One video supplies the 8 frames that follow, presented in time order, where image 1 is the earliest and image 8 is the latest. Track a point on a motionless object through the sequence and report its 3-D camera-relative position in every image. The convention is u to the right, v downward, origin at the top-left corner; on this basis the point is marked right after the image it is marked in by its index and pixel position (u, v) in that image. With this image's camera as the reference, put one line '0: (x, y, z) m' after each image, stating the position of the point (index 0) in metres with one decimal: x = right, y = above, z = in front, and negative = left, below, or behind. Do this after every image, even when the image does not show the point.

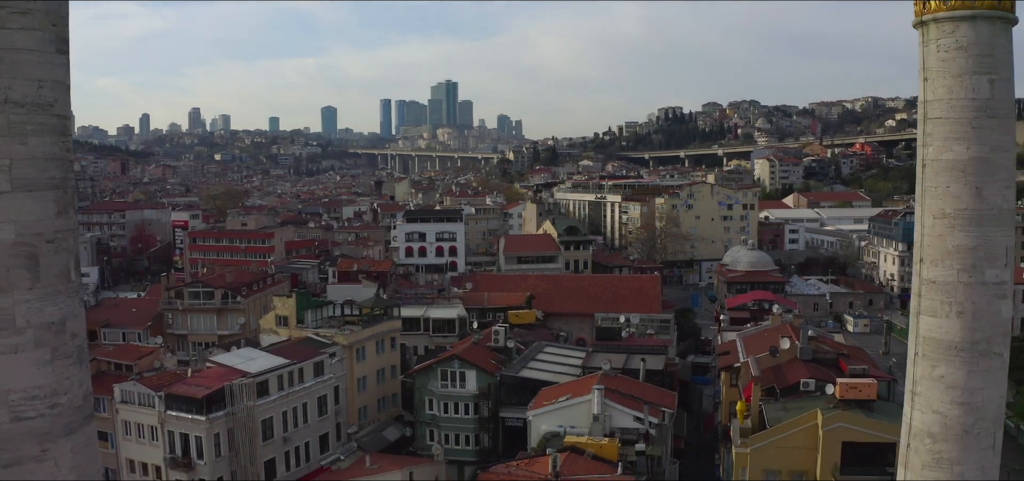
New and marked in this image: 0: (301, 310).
0: (-4.3, -1.4, +15.3) m
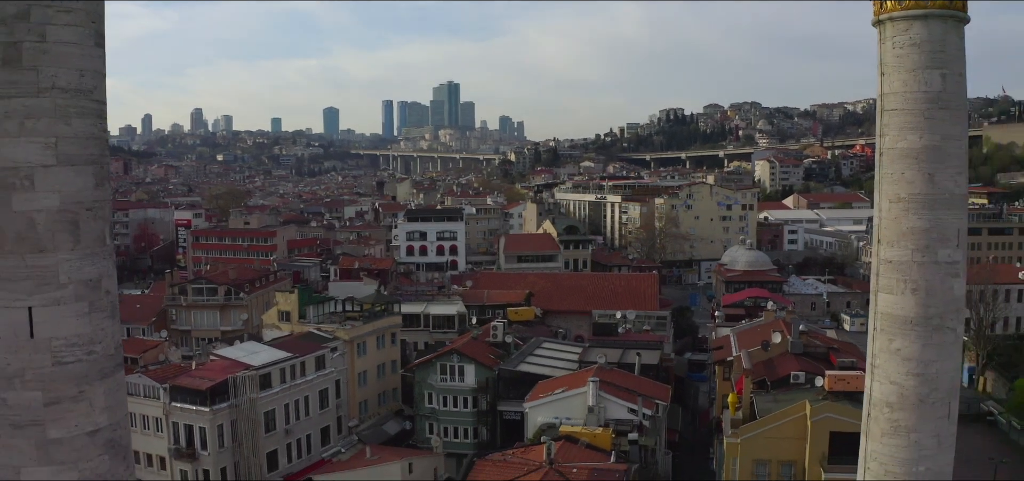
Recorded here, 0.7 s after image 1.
0: (-4.3, -1.4, +15.6) m
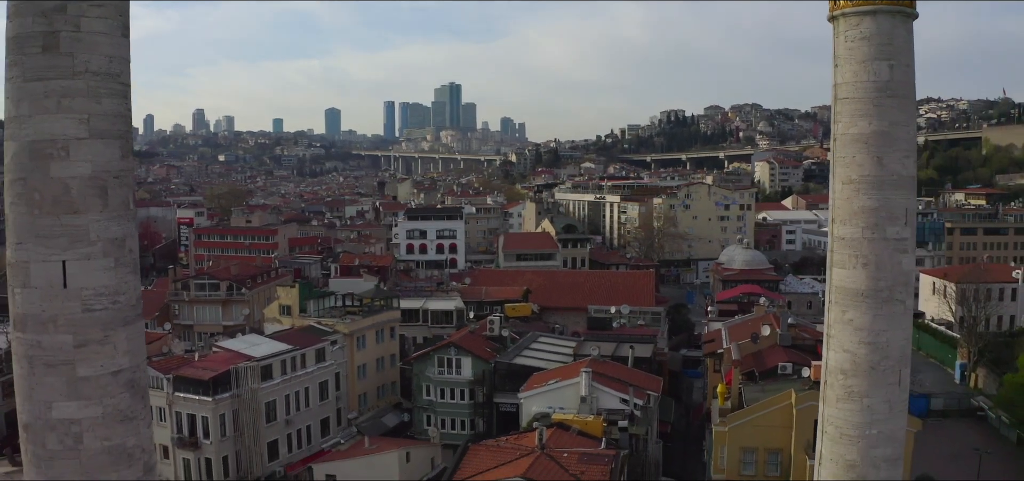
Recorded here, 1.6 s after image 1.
0: (-4.4, -1.3, +15.9) m
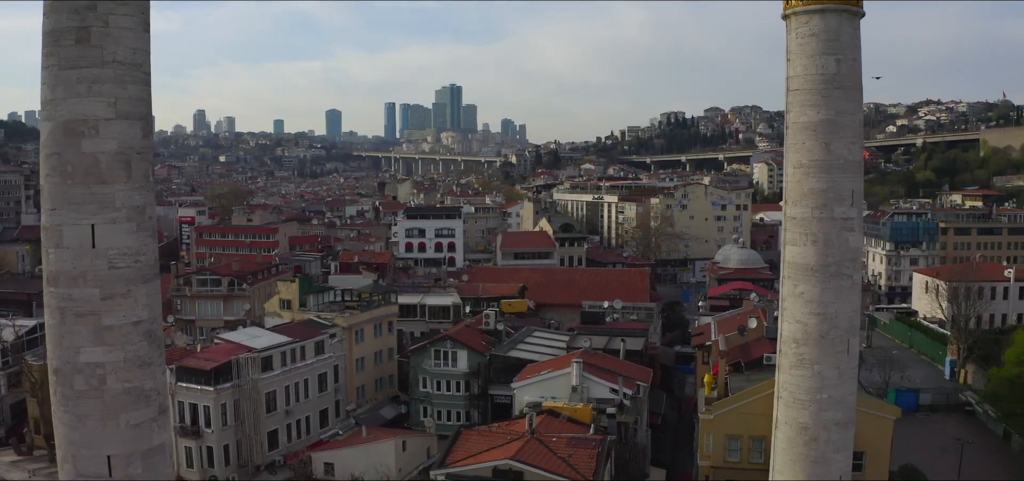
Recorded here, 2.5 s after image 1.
0: (-4.5, -1.2, +16.2) m
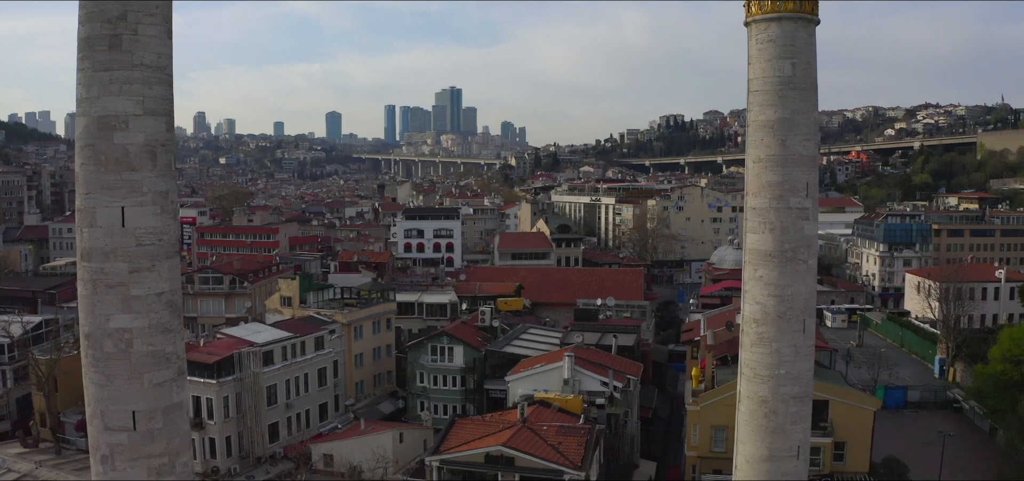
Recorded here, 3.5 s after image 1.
0: (-4.6, -1.1, +16.5) m
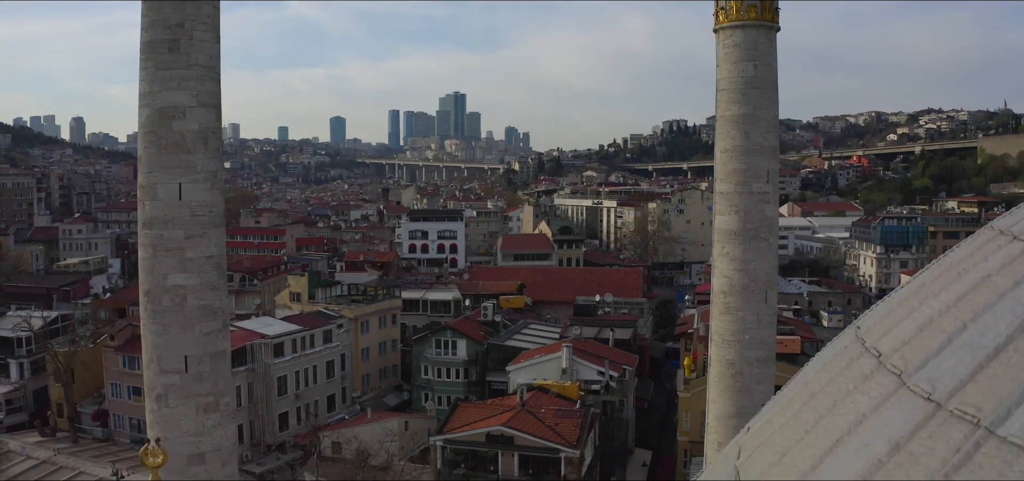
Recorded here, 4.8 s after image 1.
0: (-4.6, -1.1, +17.1) m
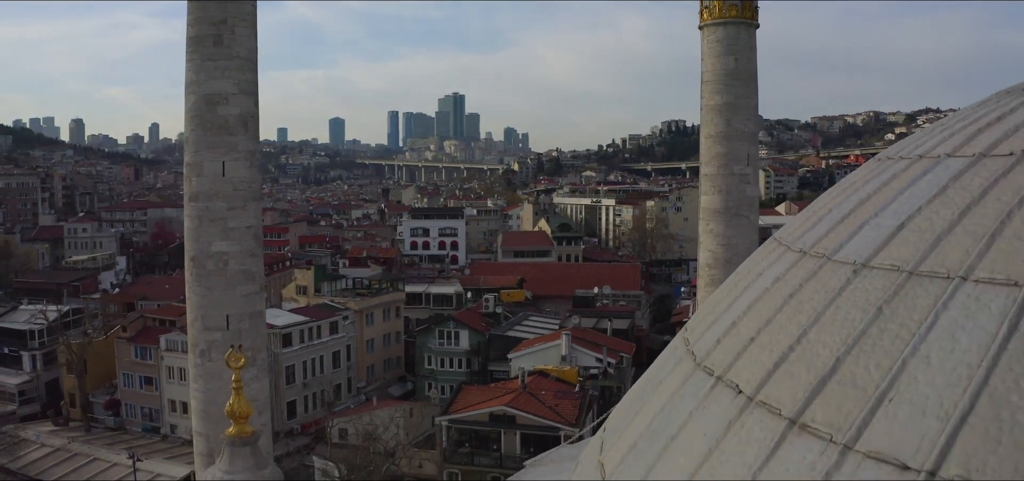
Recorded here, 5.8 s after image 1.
0: (-4.6, -1.0, +17.6) m
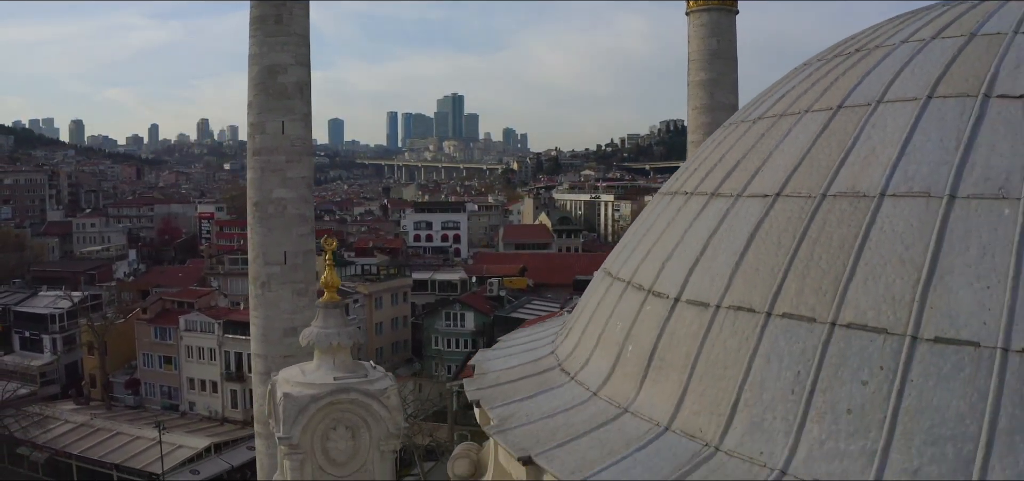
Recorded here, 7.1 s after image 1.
0: (-4.5, -0.7, +18.3) m
